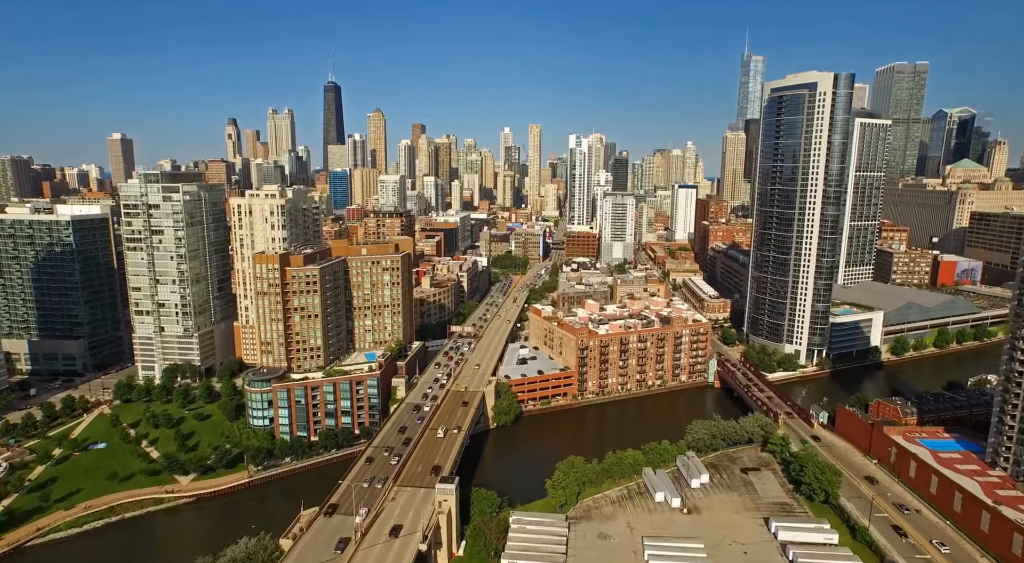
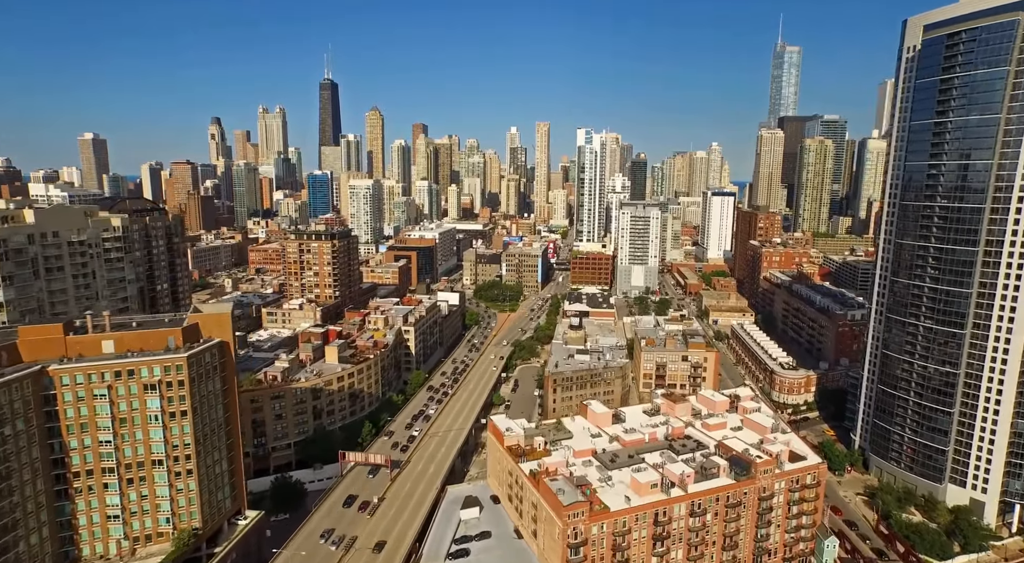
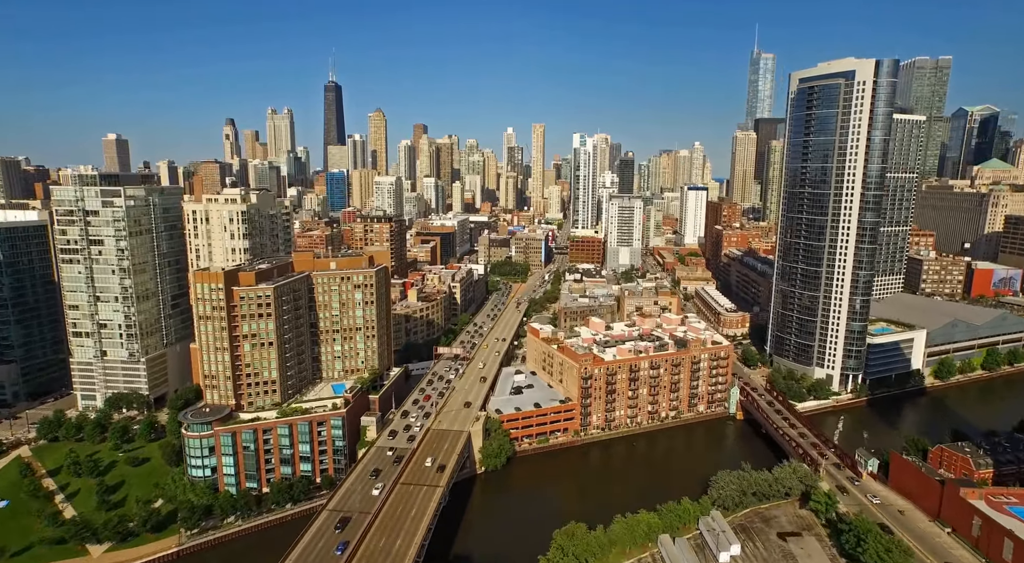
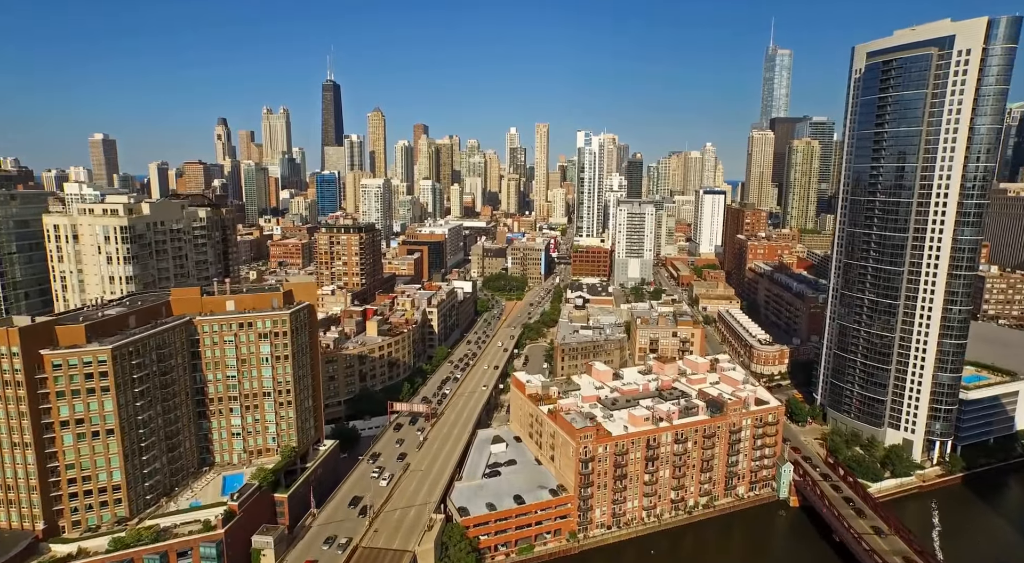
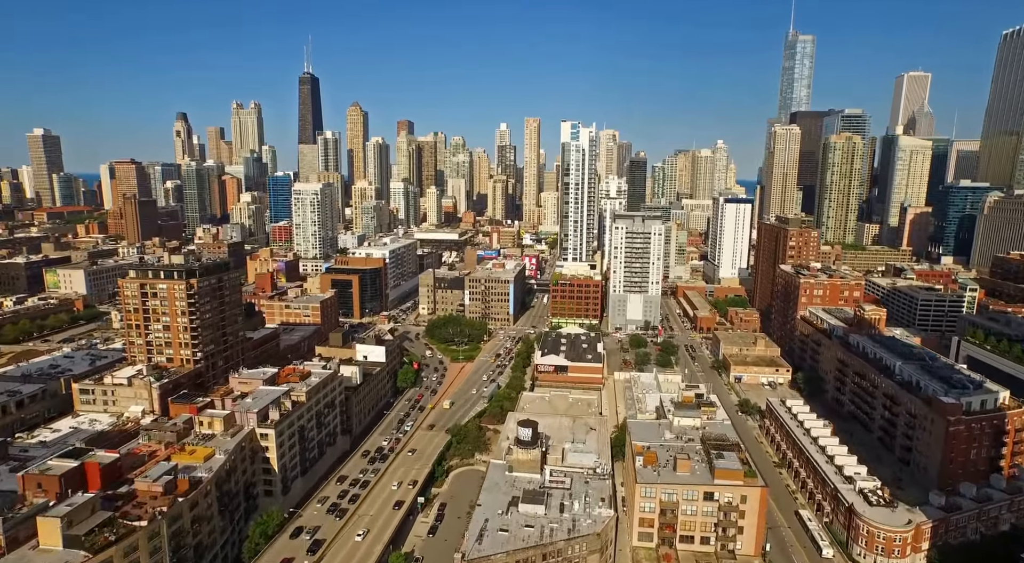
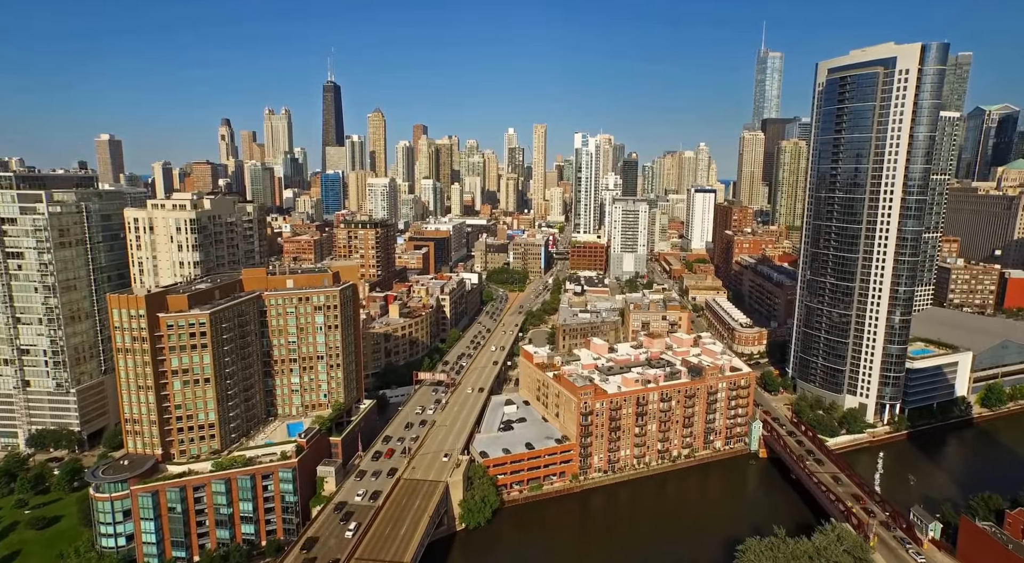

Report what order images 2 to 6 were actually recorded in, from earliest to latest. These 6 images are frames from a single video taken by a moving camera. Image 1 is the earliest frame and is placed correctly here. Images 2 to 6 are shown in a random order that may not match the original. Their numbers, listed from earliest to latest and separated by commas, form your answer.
3, 6, 4, 2, 5
